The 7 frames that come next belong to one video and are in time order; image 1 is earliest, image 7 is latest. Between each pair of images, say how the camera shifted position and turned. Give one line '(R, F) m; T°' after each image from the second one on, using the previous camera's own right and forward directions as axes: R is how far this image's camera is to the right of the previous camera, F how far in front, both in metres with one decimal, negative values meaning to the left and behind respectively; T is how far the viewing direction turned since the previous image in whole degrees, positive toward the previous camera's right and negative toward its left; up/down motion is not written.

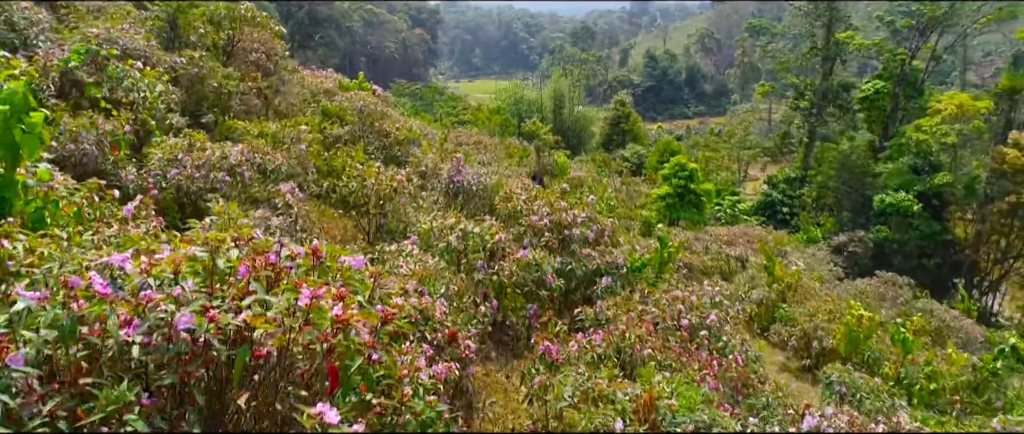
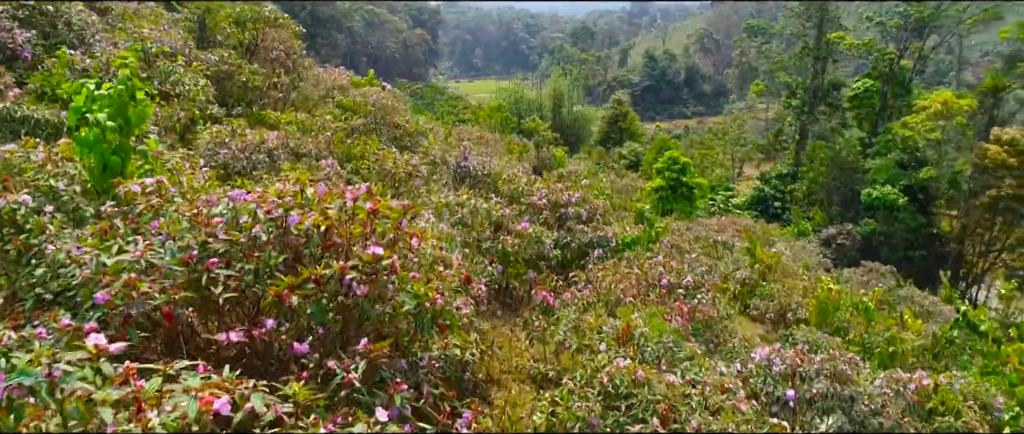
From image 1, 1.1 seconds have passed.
(0.0, -0.6) m; 0°
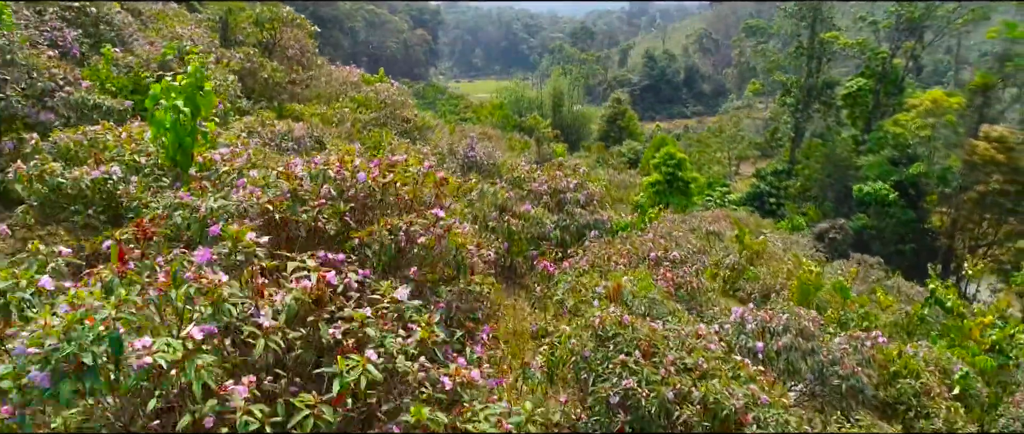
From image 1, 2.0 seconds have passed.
(0.0, -0.5) m; 0°
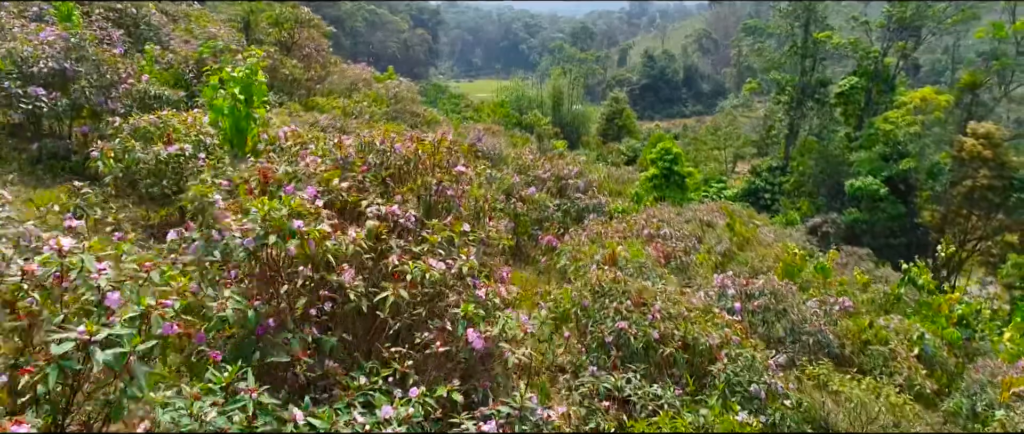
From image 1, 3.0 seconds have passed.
(-0.1, -0.5) m; 0°
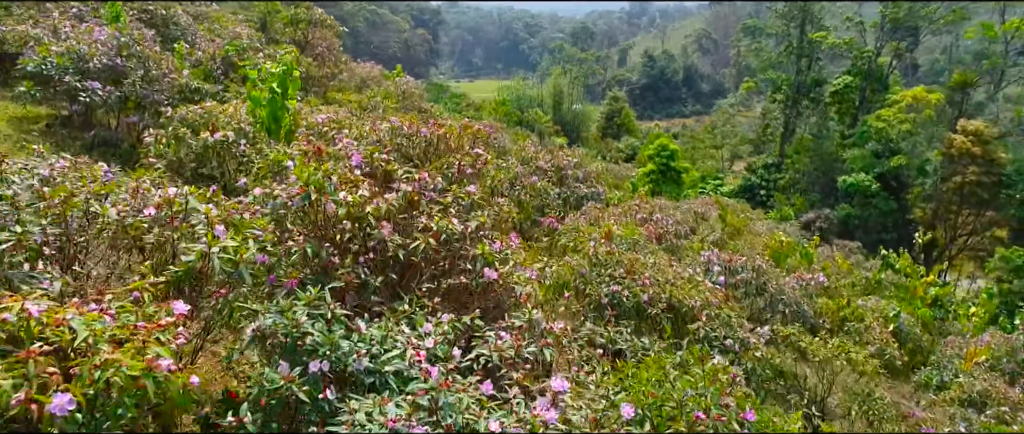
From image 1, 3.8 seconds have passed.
(0.0, -0.5) m; 0°
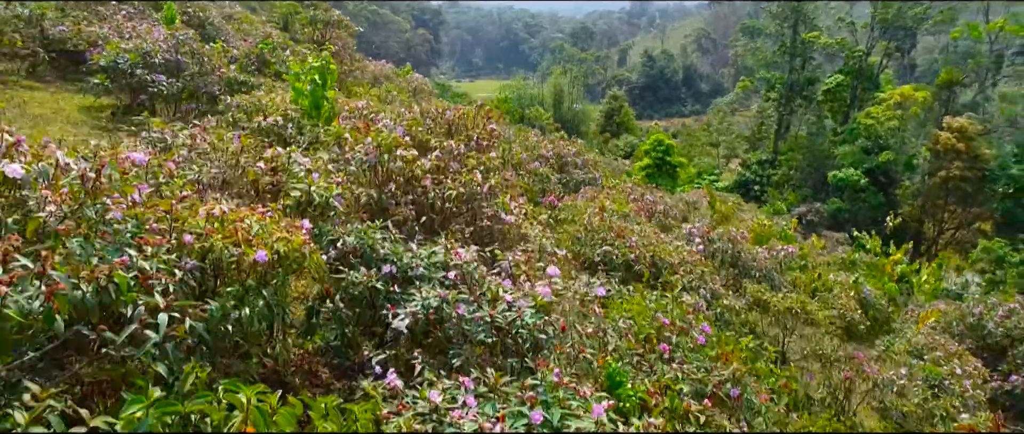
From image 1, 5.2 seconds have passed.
(-0.1, -0.7) m; 0°
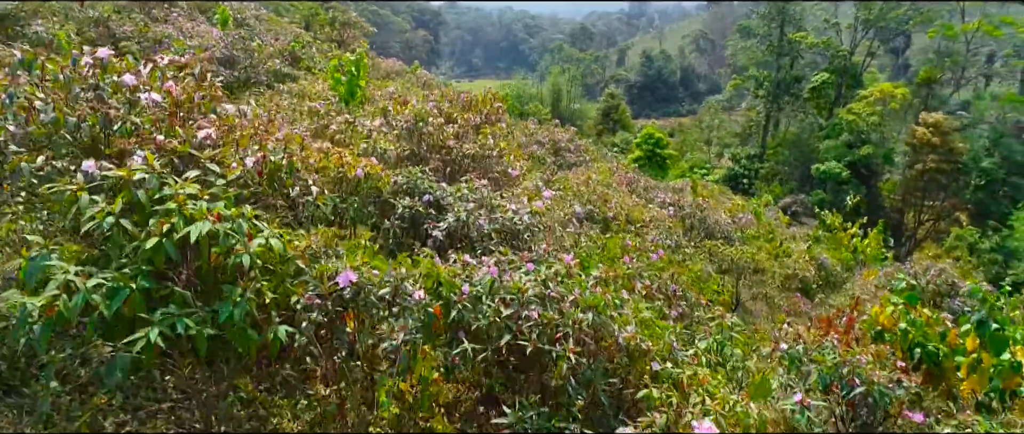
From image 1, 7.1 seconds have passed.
(0.0, -1.0) m; 0°
